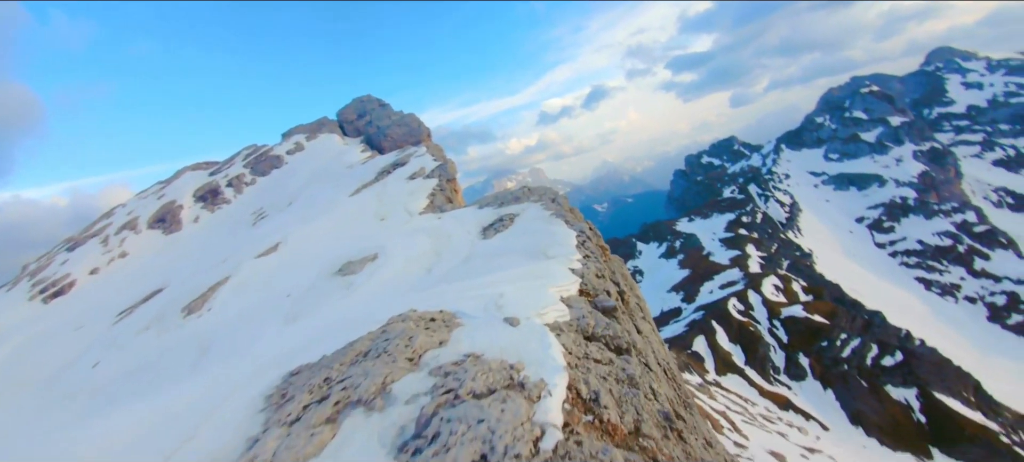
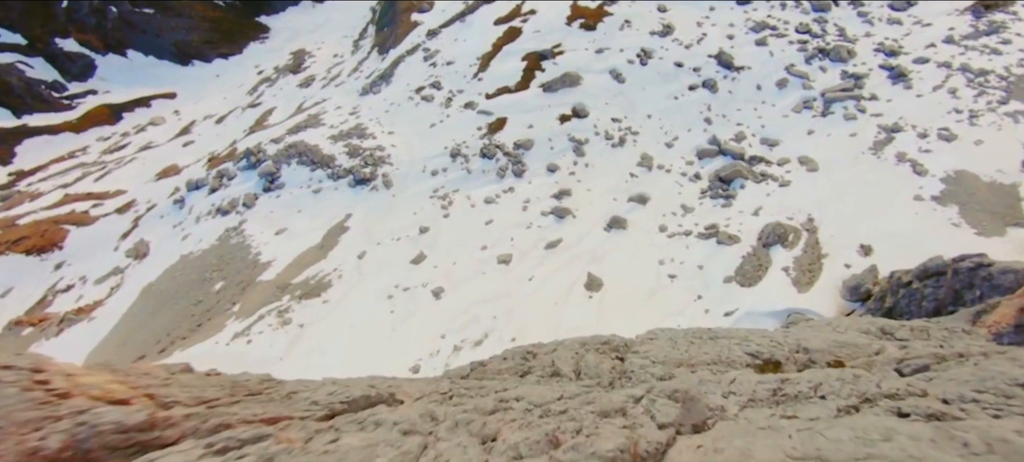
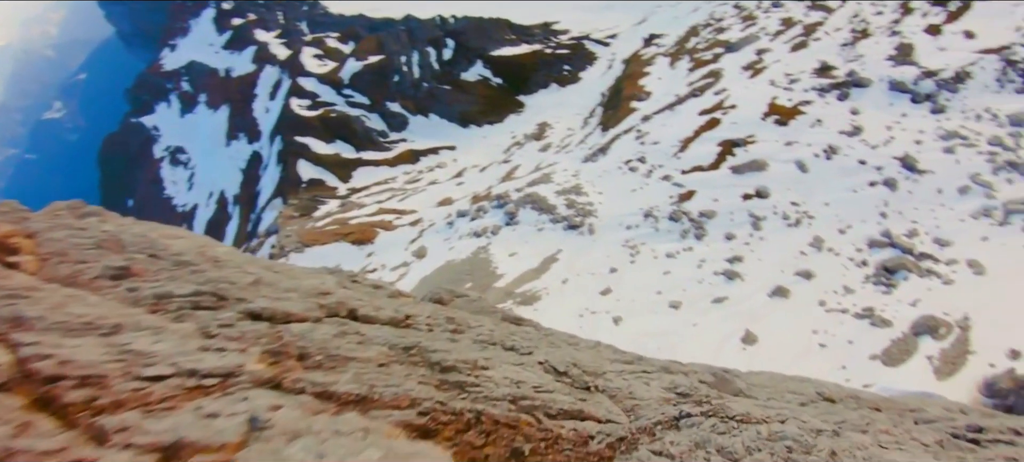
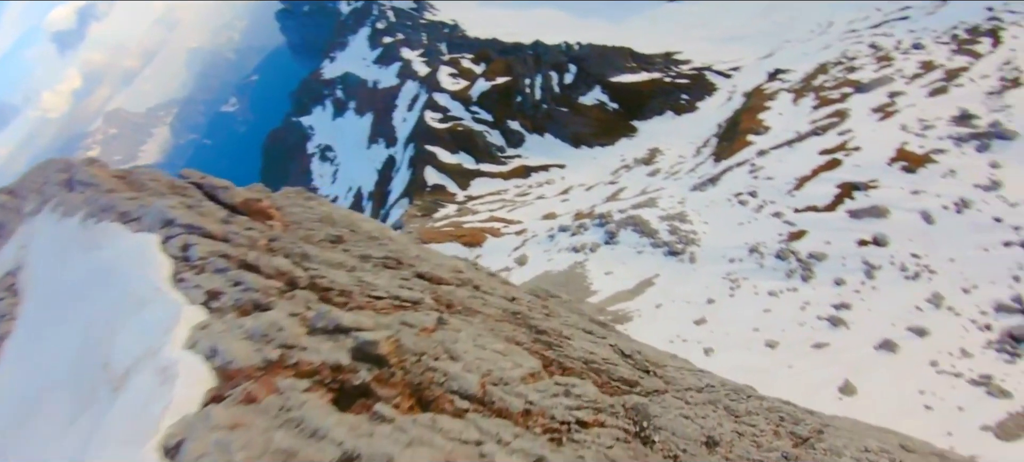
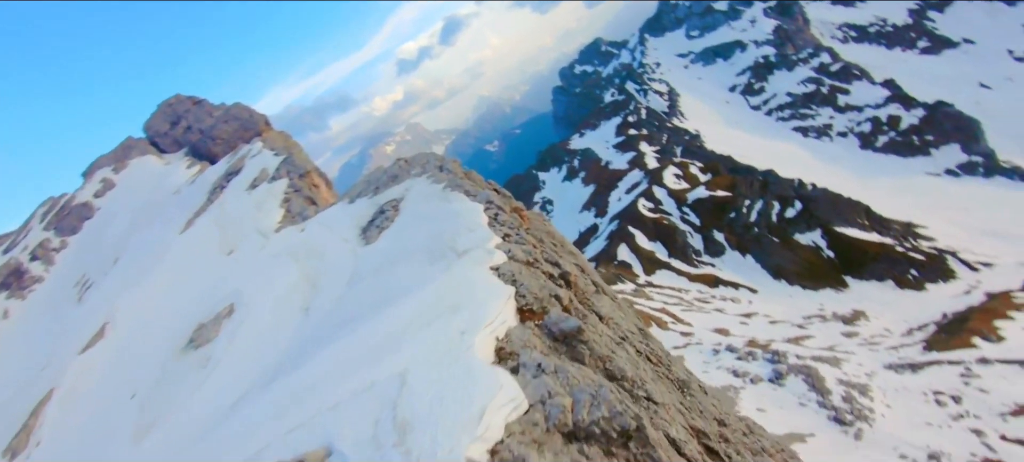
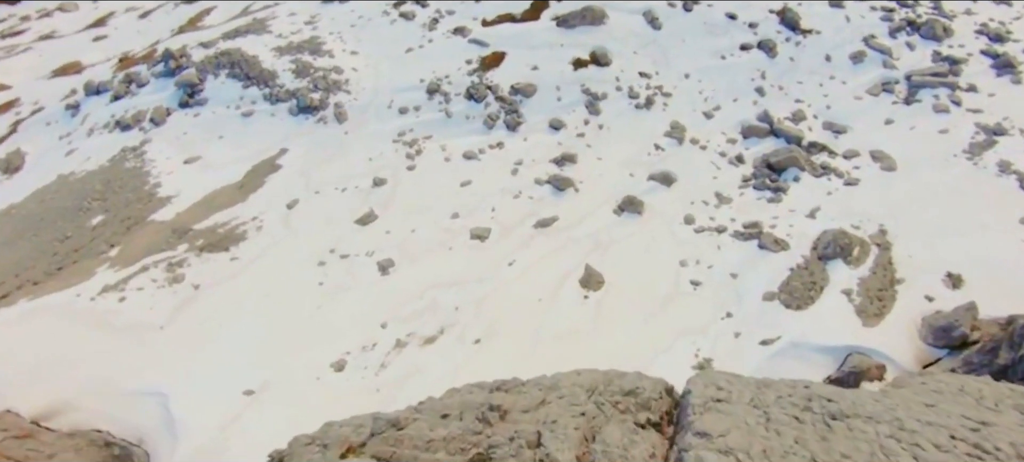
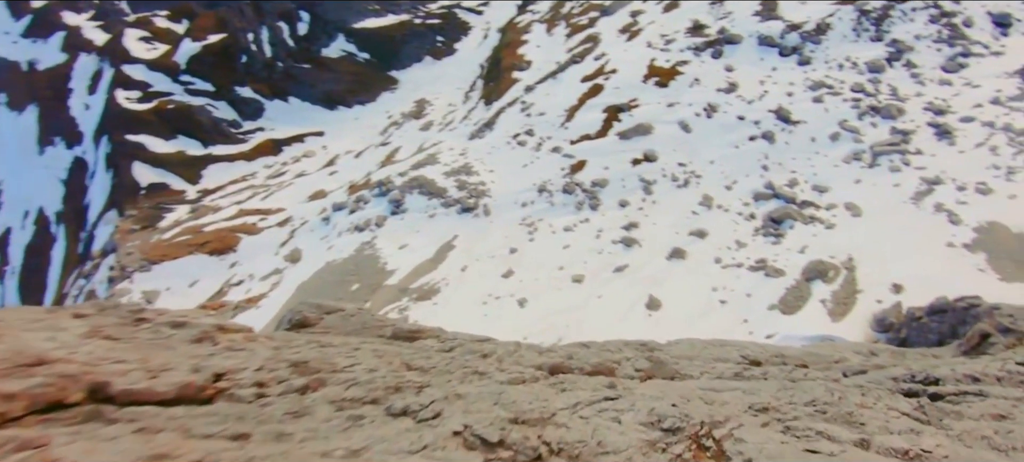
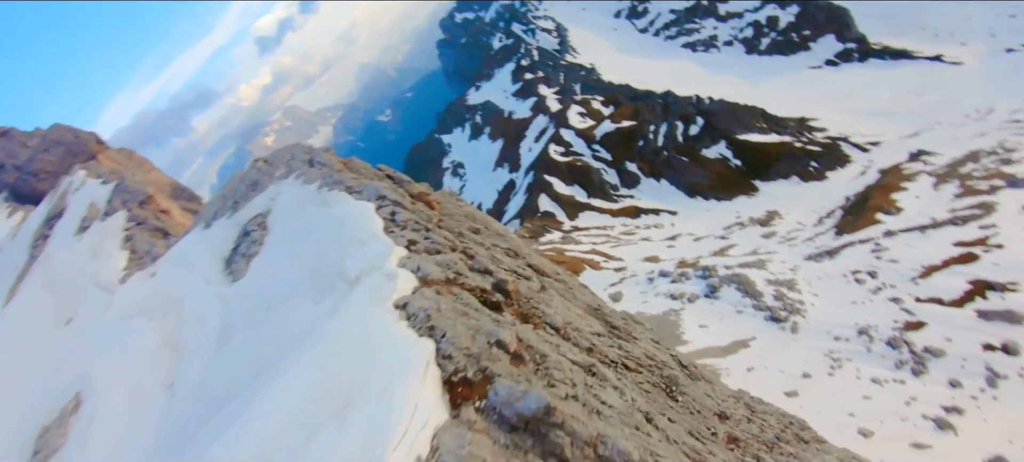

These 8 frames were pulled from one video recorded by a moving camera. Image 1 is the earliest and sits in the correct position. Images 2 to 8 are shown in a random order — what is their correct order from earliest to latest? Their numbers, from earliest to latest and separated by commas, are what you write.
5, 8, 4, 3, 7, 2, 6
